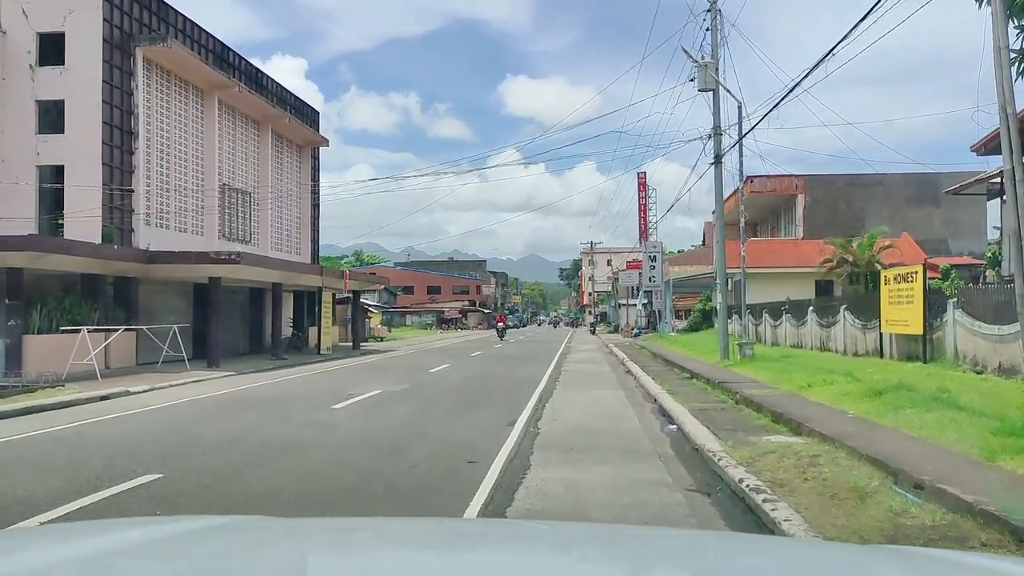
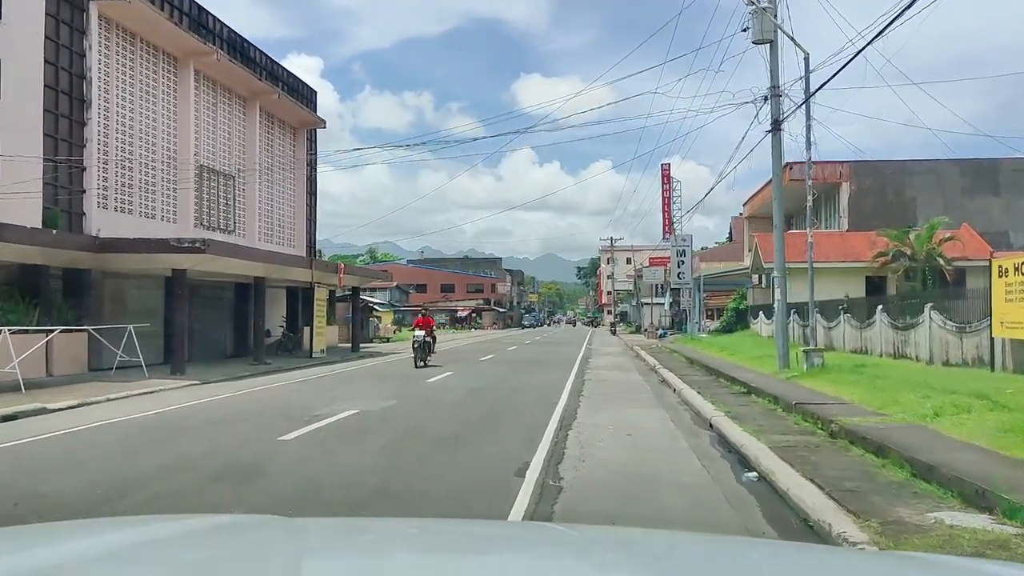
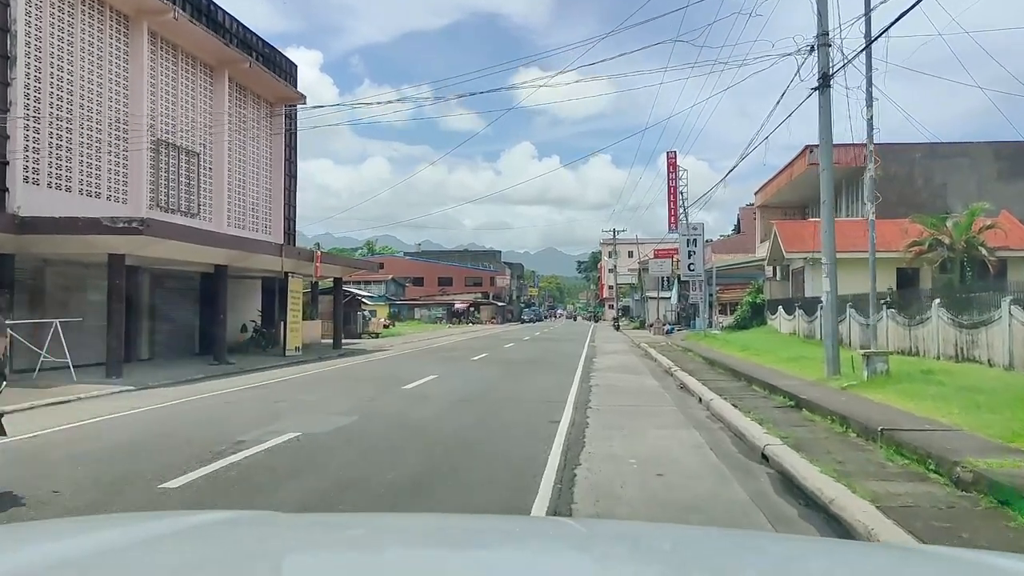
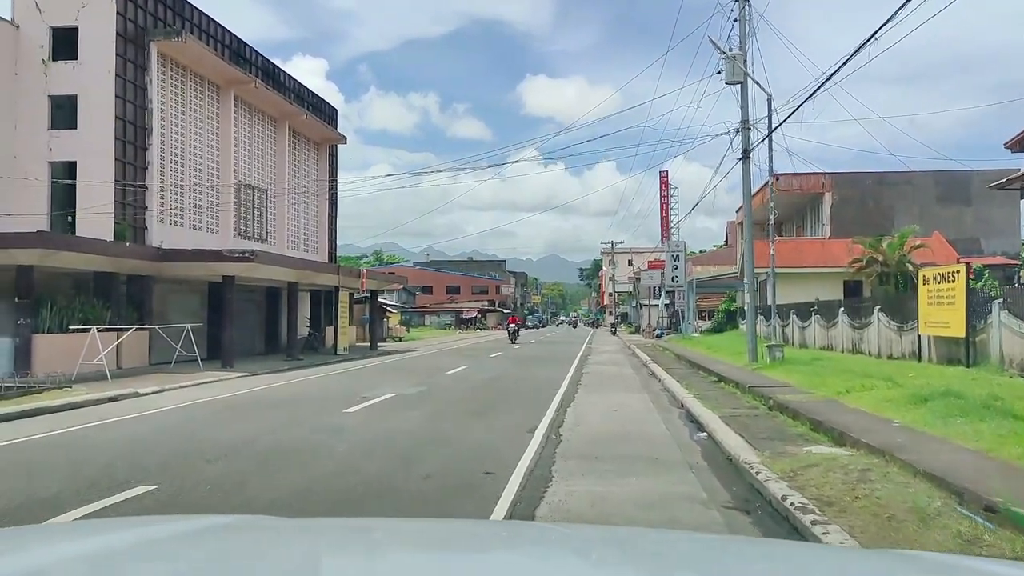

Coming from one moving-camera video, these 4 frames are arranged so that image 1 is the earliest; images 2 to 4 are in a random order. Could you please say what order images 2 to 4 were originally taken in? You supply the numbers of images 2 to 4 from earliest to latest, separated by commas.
4, 2, 3
